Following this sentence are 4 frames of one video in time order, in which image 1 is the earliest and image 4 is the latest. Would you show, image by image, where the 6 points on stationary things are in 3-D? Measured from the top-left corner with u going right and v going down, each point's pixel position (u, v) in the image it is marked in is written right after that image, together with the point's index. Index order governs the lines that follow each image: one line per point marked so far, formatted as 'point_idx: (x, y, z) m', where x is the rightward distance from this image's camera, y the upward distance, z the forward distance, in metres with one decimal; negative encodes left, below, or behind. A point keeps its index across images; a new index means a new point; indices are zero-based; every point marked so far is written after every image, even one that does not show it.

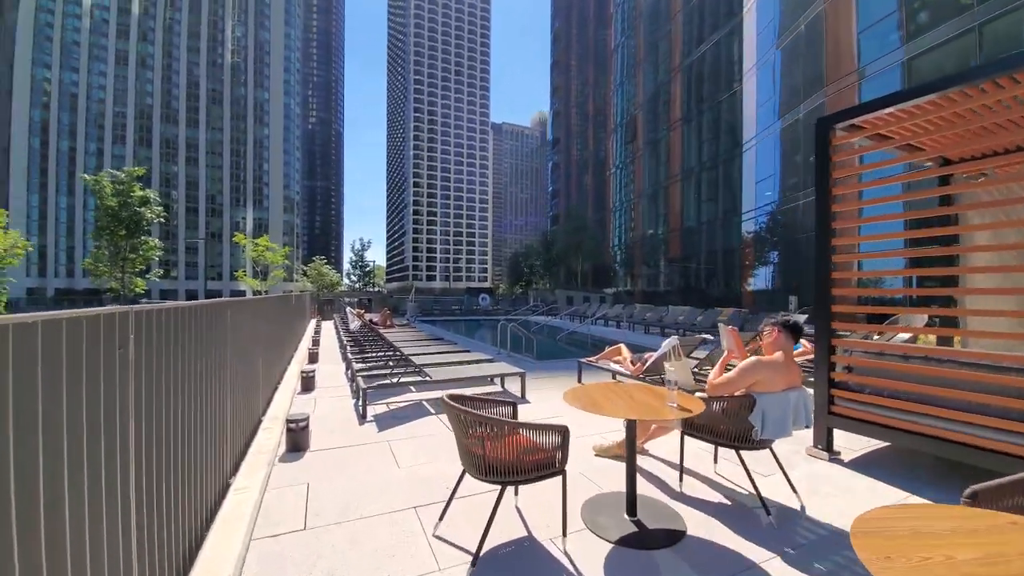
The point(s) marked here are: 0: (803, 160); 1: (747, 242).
0: (+9.9, +4.4, +14.8) m
1: (+9.6, +1.9, +17.7) m
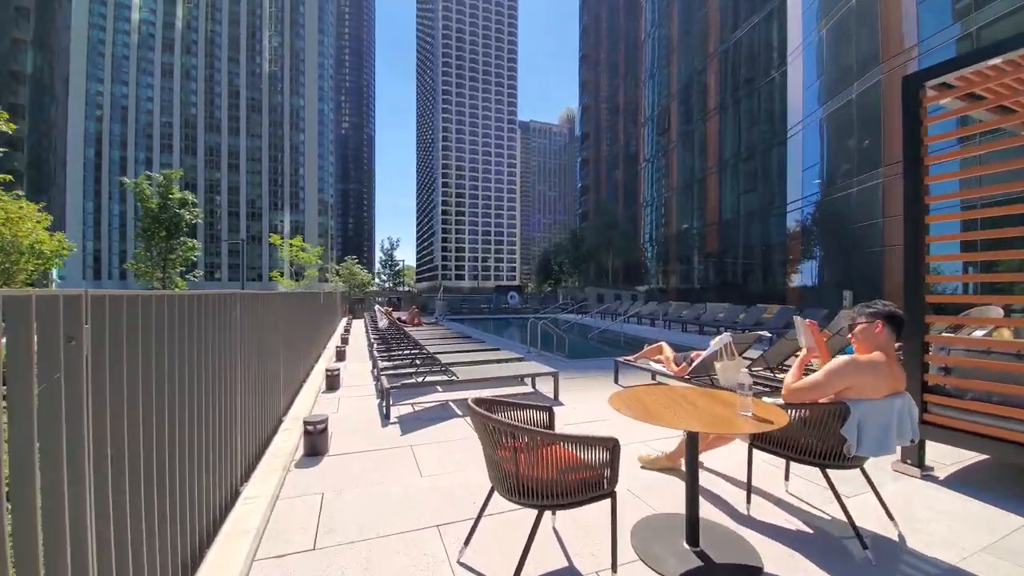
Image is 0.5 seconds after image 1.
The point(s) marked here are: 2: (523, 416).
0: (+10.9, +4.5, +13.7) m
1: (+10.8, +2.0, +16.7) m
2: (+0.1, -0.7, +2.3) m
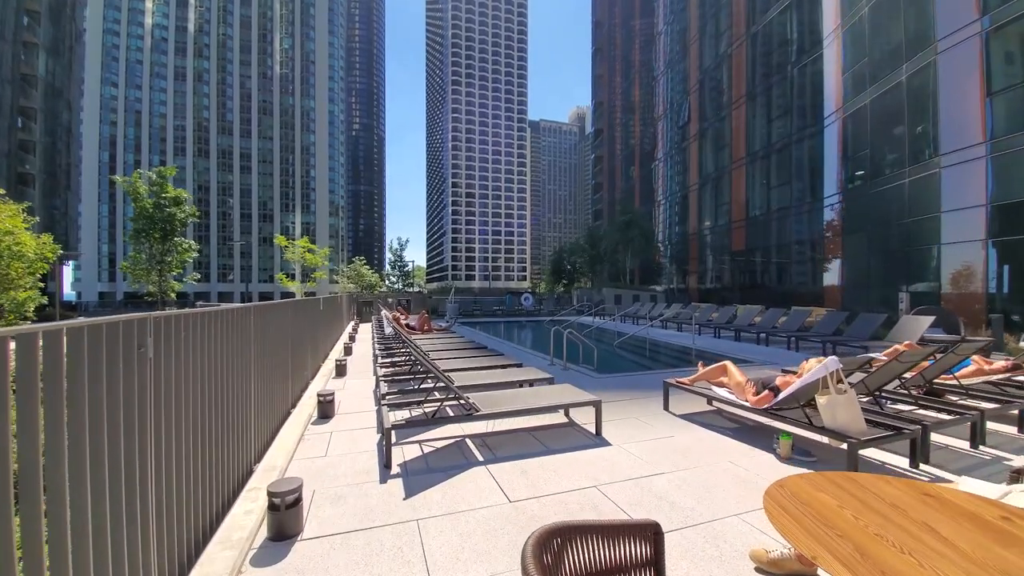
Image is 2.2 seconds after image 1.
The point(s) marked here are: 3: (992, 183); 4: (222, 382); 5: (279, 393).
0: (+11.3, +4.5, +12.5) m
1: (+11.3, +2.0, +15.4) m
2: (+0.3, -0.8, +1.3) m
3: (+11.5, +2.5, +10.3) m
4: (-2.0, -0.6, +2.9) m
5: (-2.4, -1.1, +4.5) m
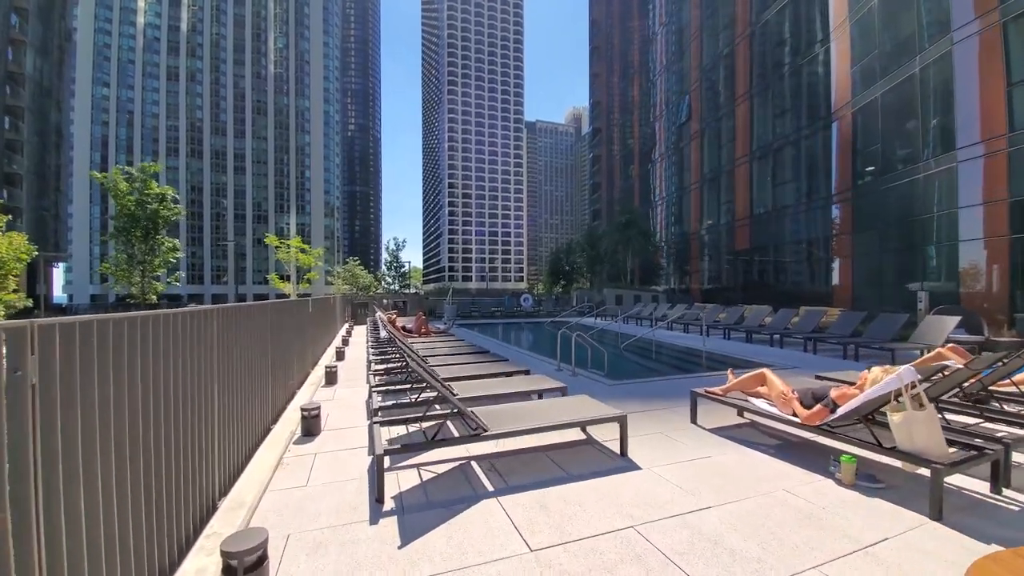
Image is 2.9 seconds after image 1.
0: (+11.3, +4.5, +12.1) m
1: (+11.3, +2.0, +15.0) m
2: (+0.4, -0.7, +0.8) m
3: (+11.5, +2.5, +9.9) m
4: (-1.8, -0.6, +2.4) m
5: (-2.3, -1.1, +3.9) m
